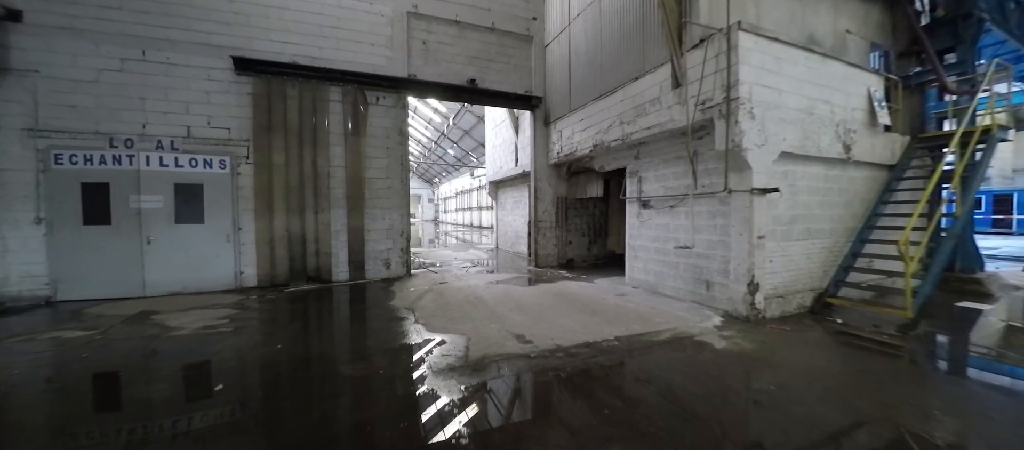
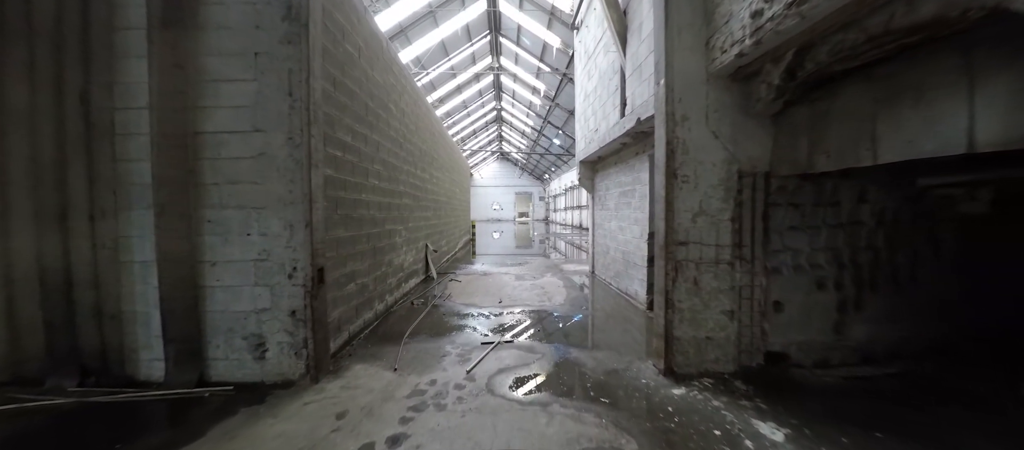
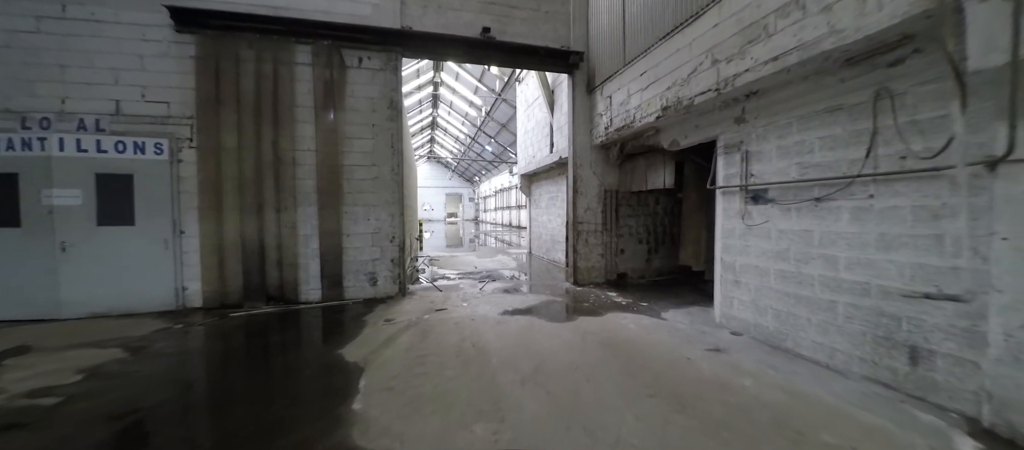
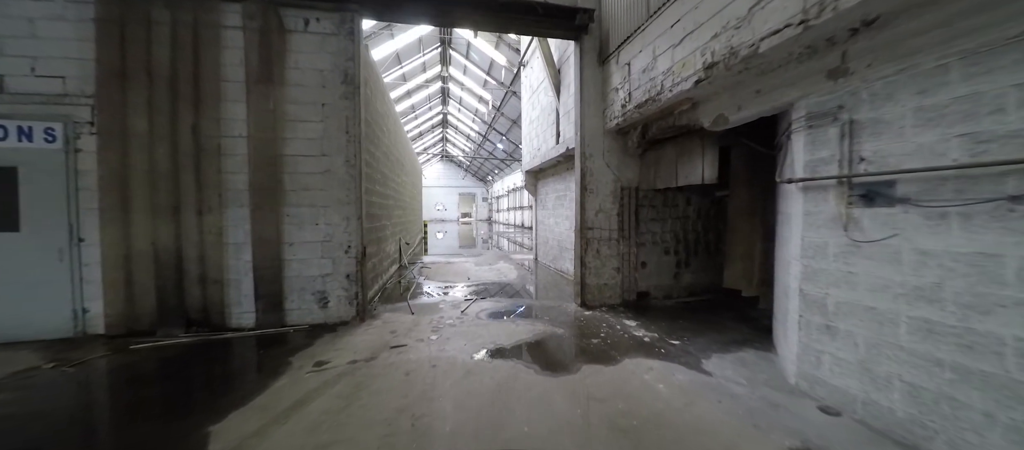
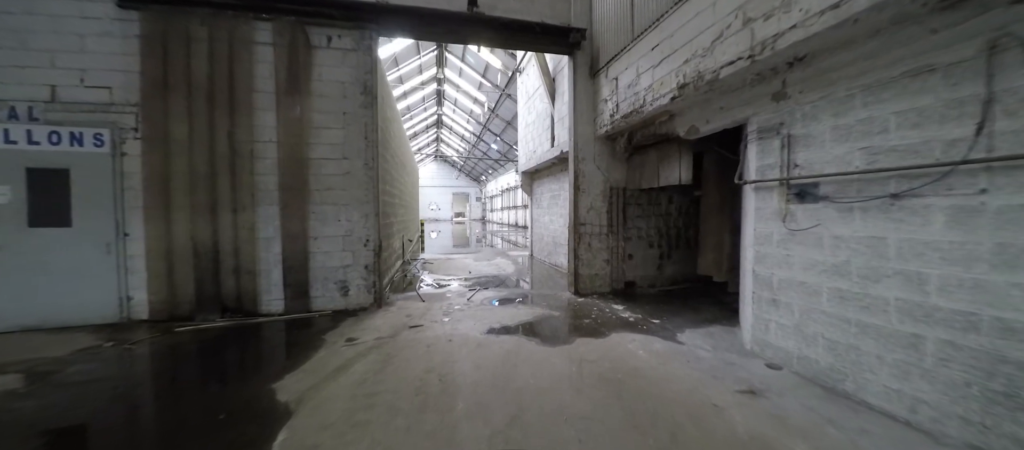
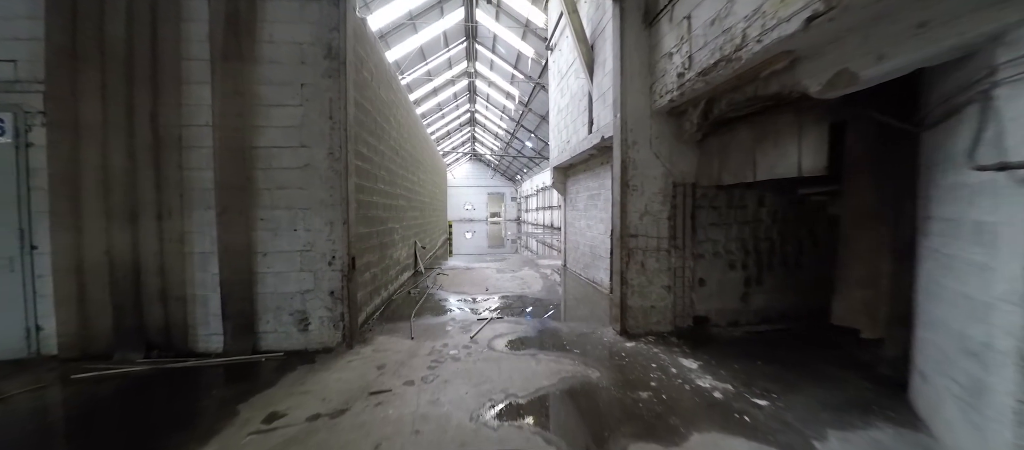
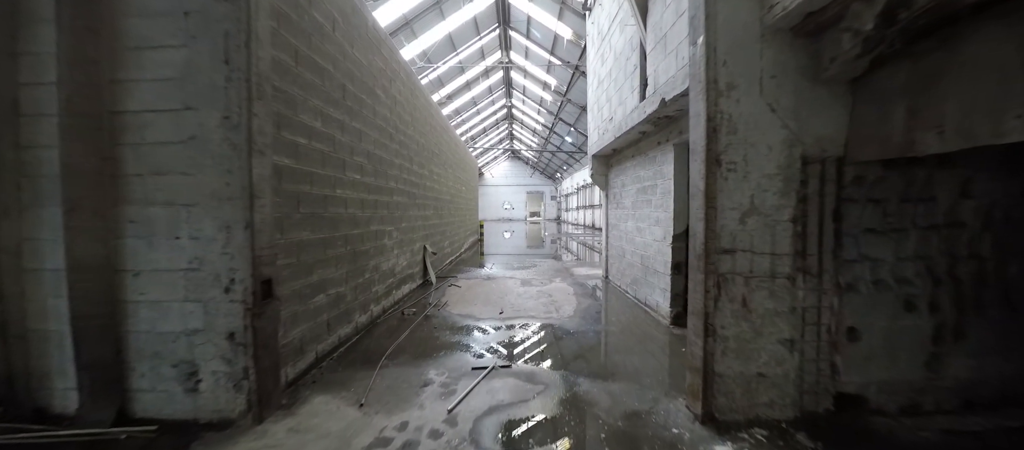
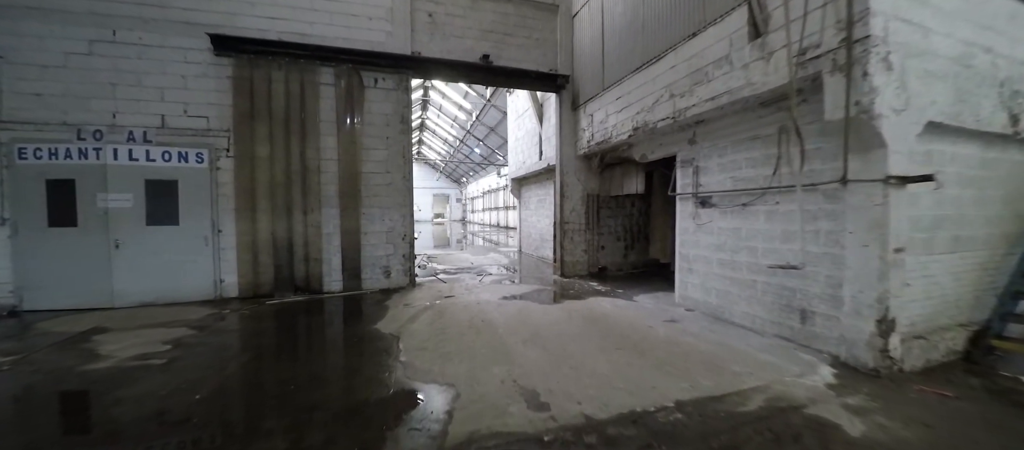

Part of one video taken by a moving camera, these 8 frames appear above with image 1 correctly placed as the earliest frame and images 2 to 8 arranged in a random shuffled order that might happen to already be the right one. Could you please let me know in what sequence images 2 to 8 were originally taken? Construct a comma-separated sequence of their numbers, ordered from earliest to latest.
8, 3, 5, 4, 6, 2, 7
